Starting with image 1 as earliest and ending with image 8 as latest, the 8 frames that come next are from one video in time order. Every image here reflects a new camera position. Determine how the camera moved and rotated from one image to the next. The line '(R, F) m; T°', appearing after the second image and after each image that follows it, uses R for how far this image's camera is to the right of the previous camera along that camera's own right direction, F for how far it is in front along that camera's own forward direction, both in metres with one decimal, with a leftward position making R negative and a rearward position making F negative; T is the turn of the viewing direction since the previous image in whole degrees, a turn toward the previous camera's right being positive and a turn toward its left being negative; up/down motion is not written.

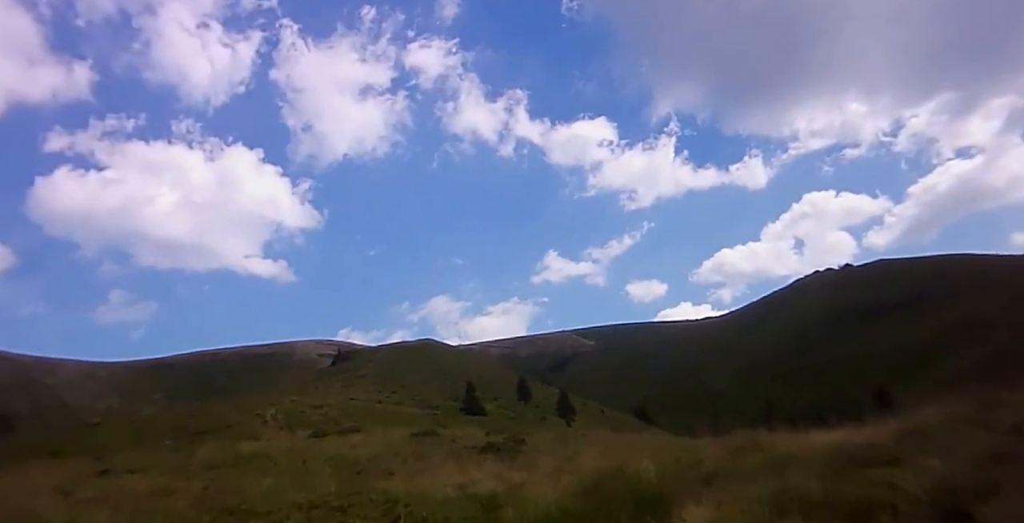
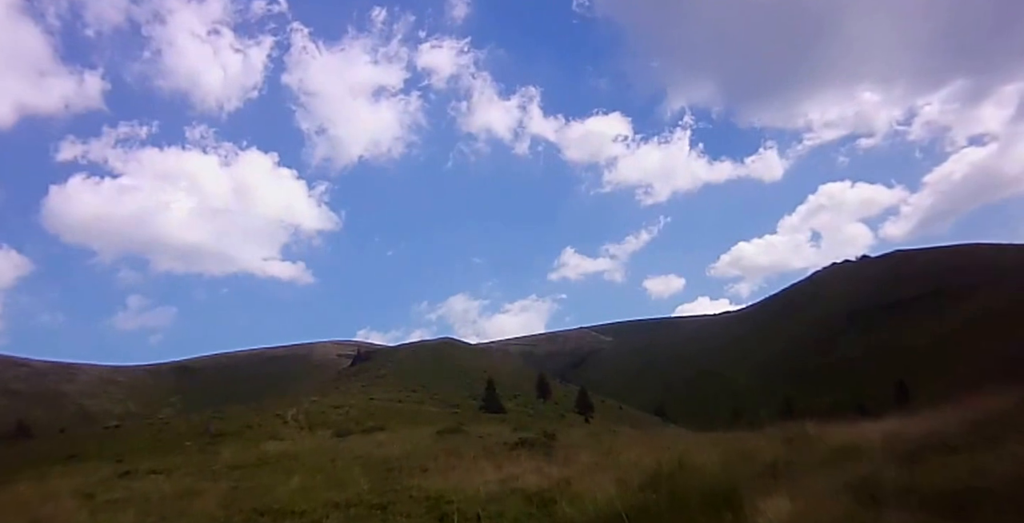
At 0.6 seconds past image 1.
(-0.6, +0.7) m; -1°
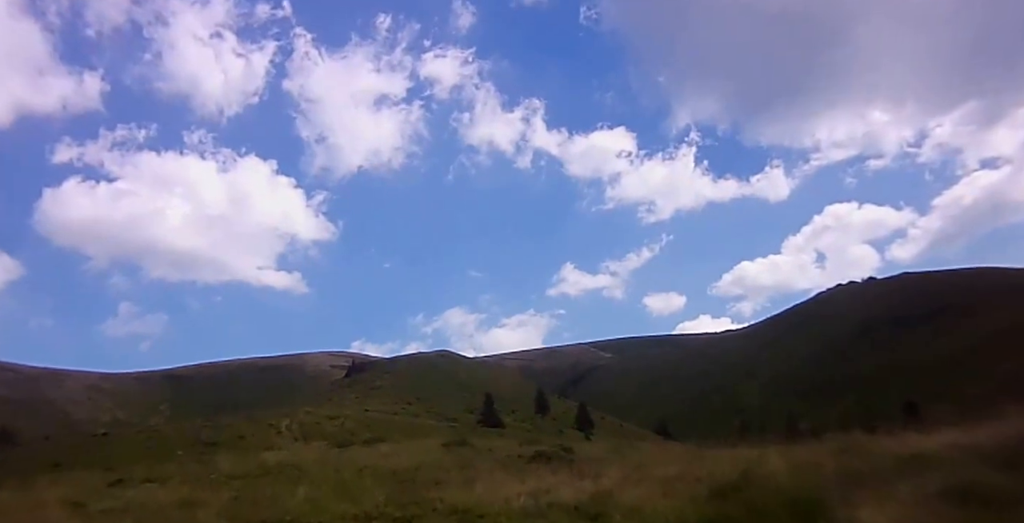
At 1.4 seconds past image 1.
(-1.0, +1.2) m; 0°
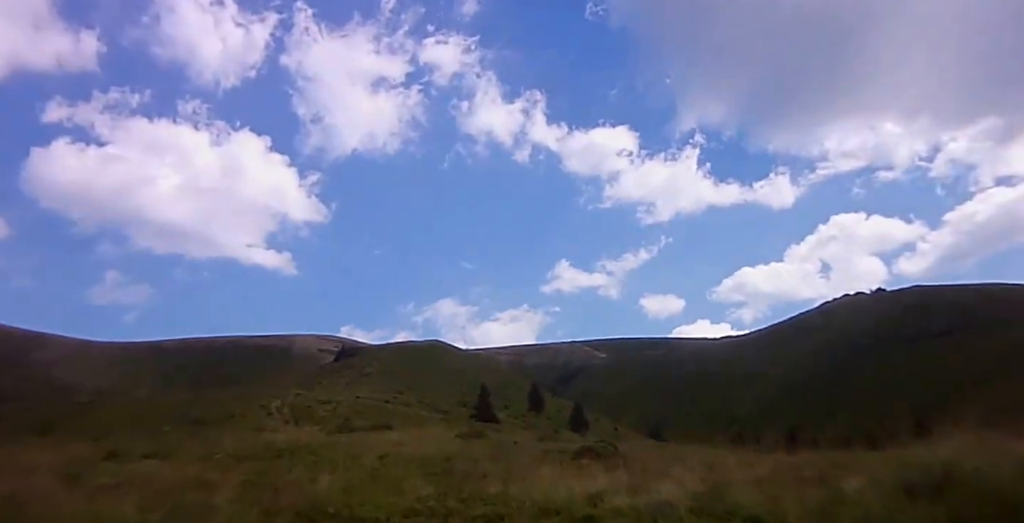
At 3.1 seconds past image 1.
(-2.3, +2.2) m; +1°
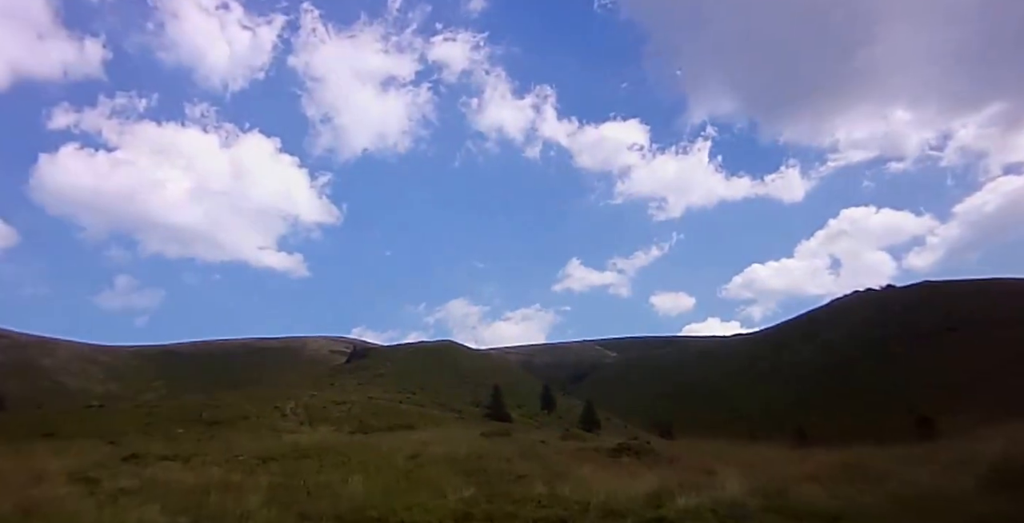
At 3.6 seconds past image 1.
(-0.9, +0.4) m; 0°
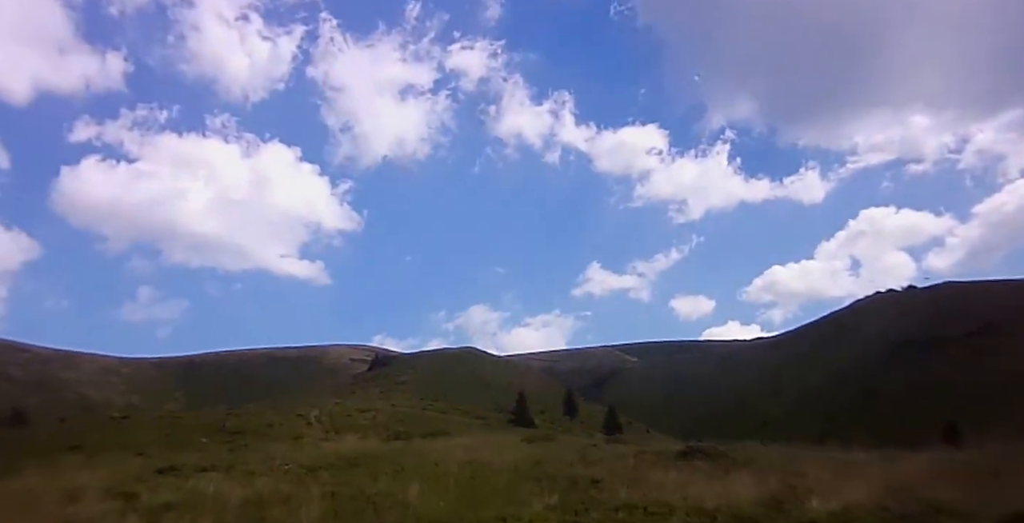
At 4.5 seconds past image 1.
(-1.6, +0.6) m; -1°
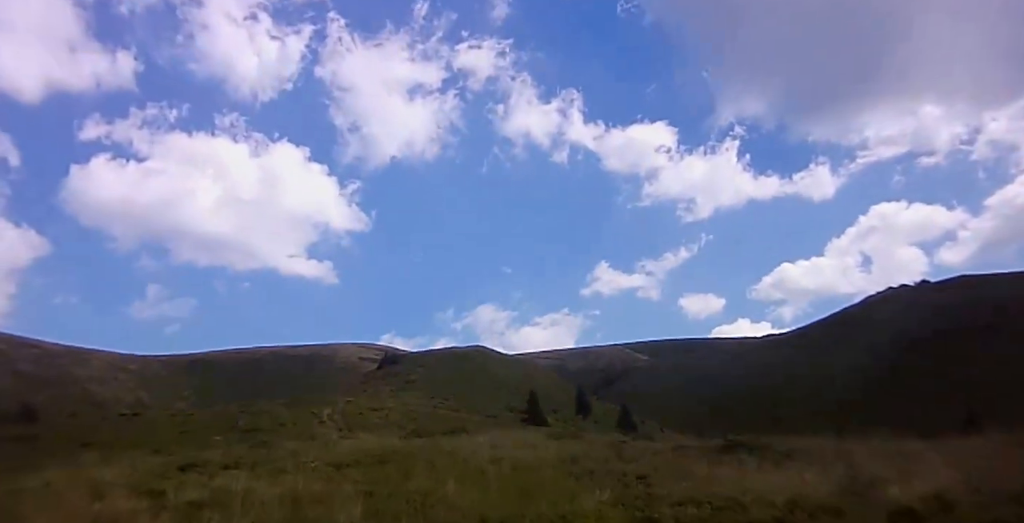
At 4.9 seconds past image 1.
(-1.0, +0.3) m; 0°
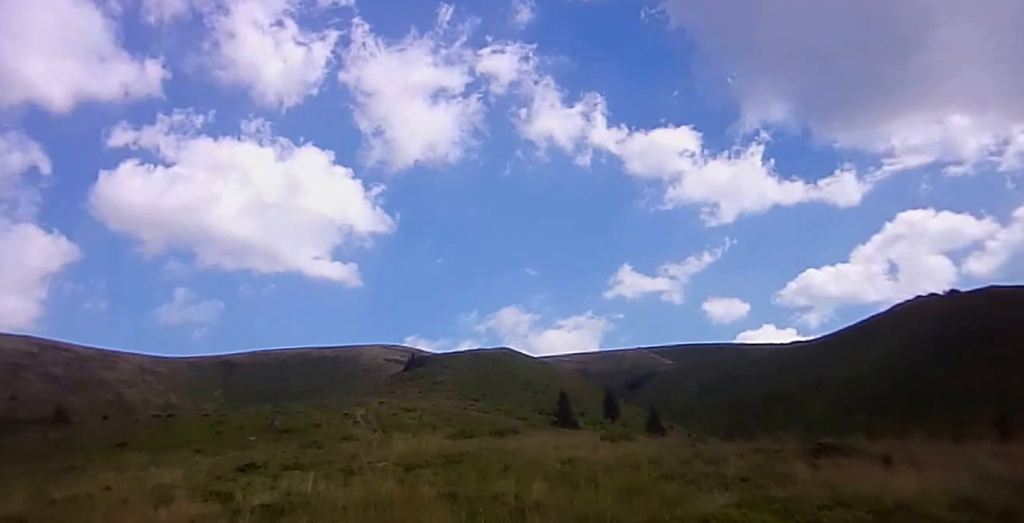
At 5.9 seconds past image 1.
(-2.3, -0.1) m; -1°
